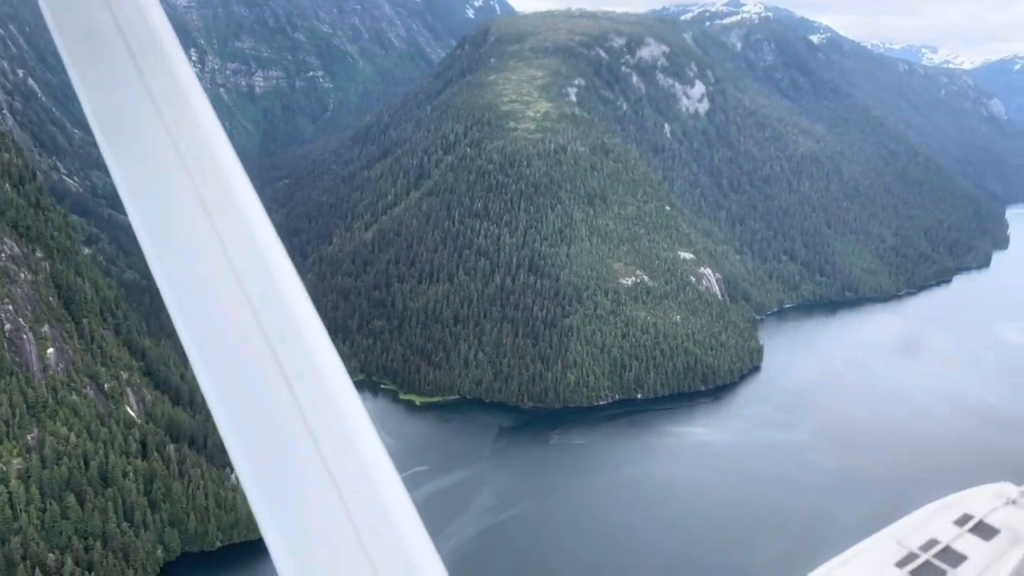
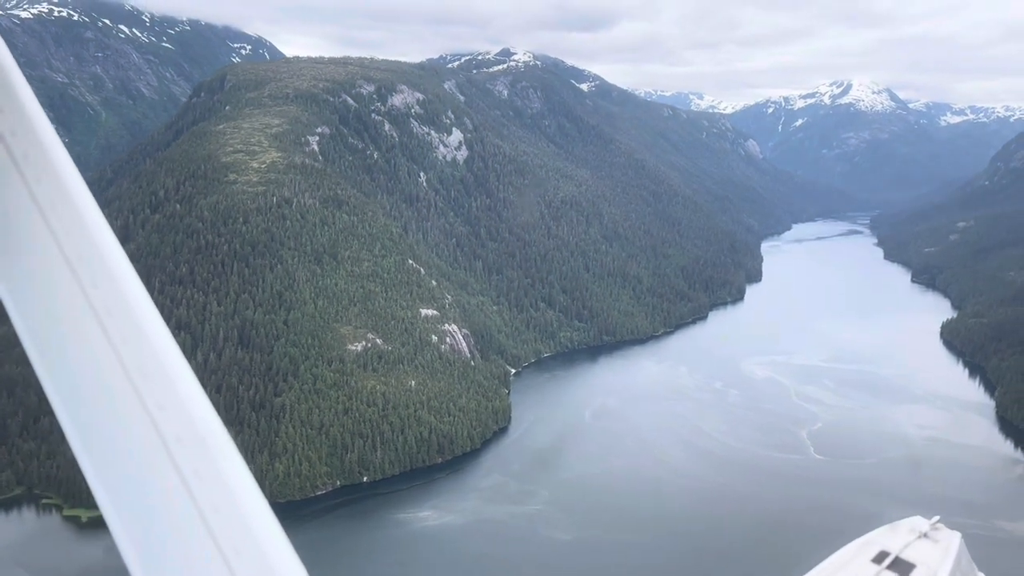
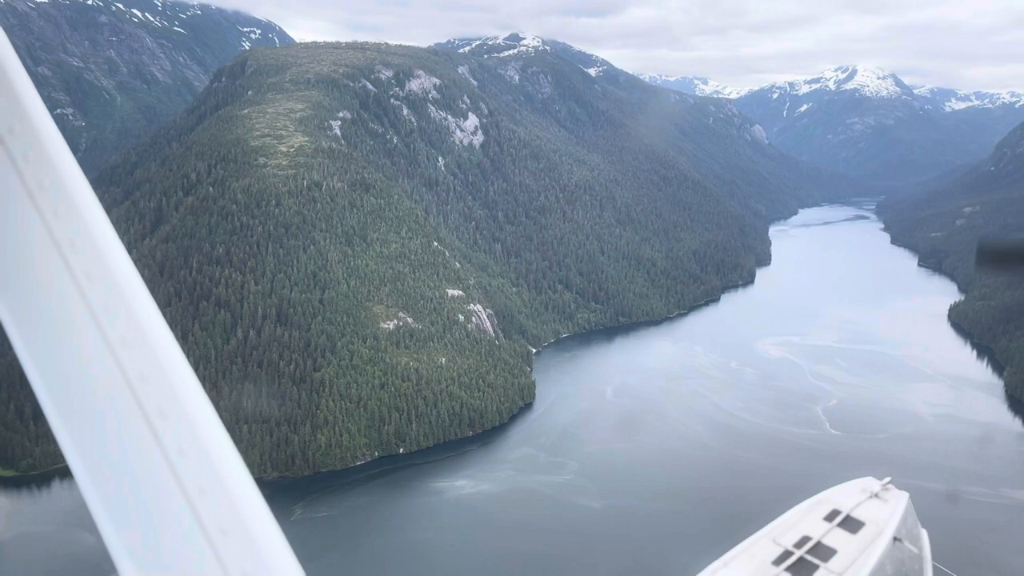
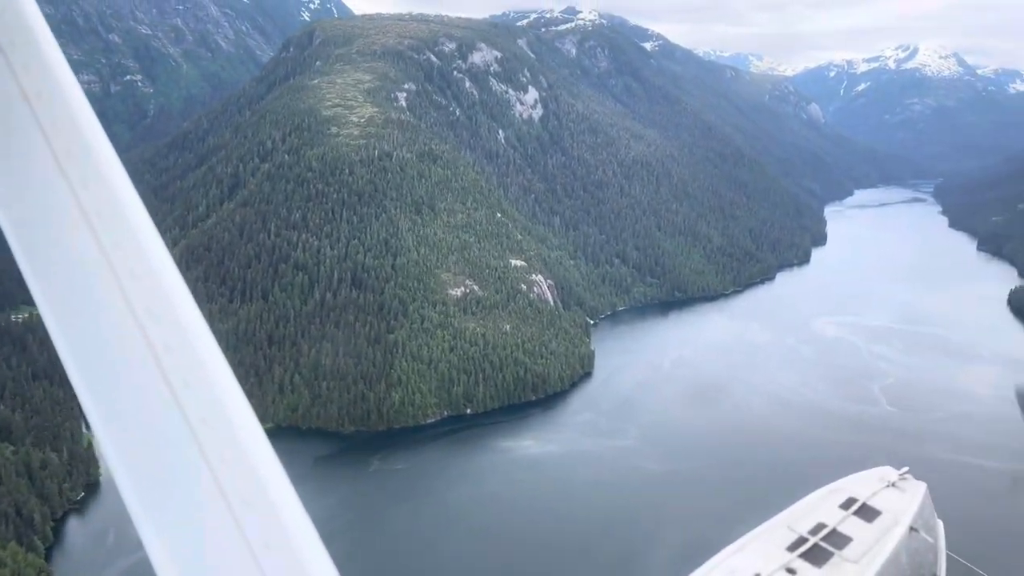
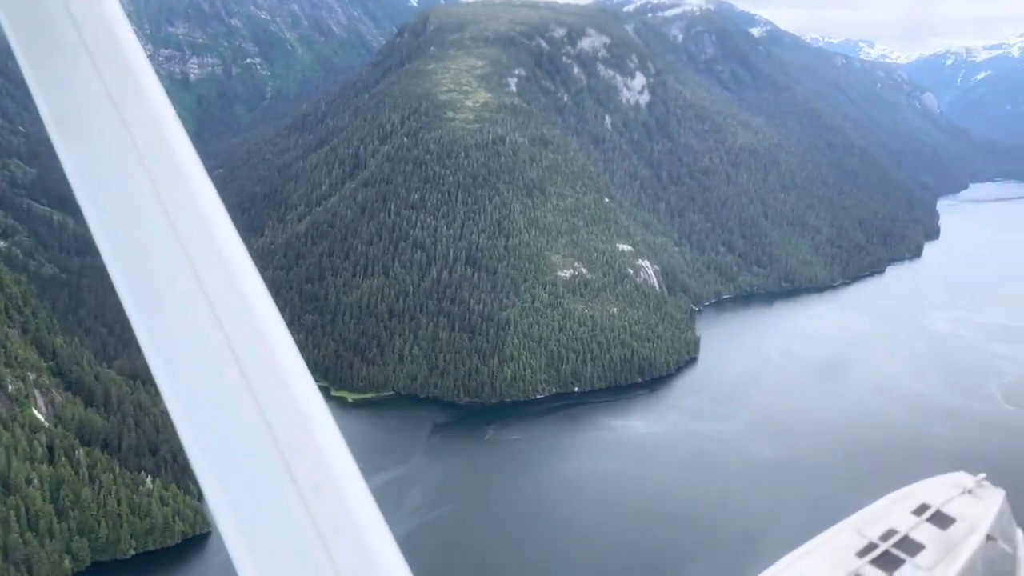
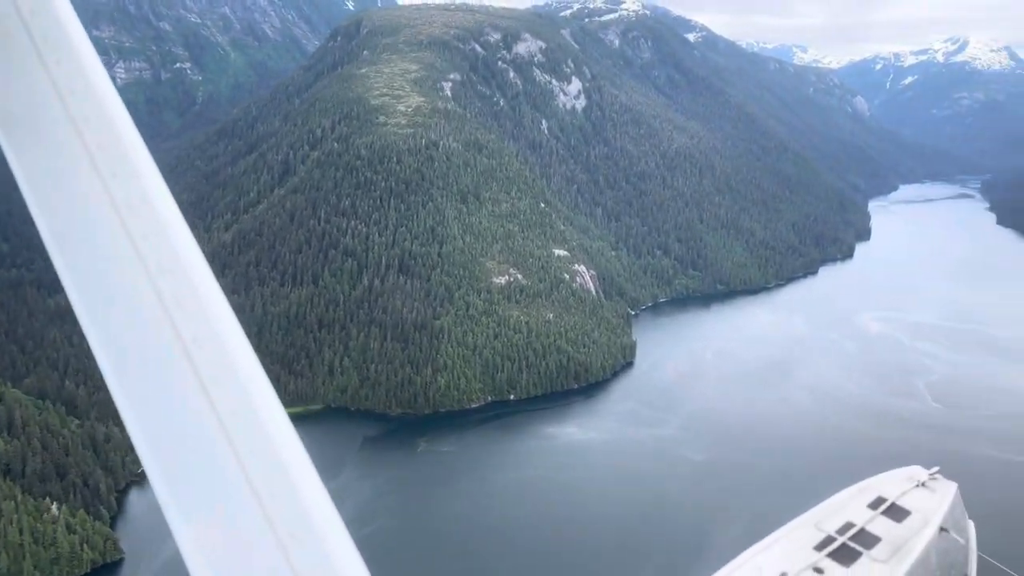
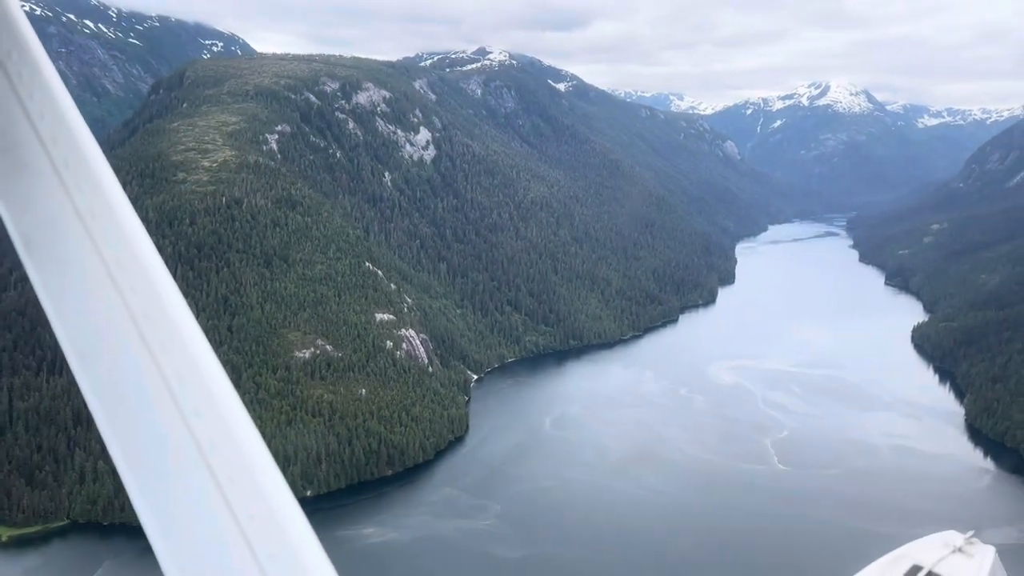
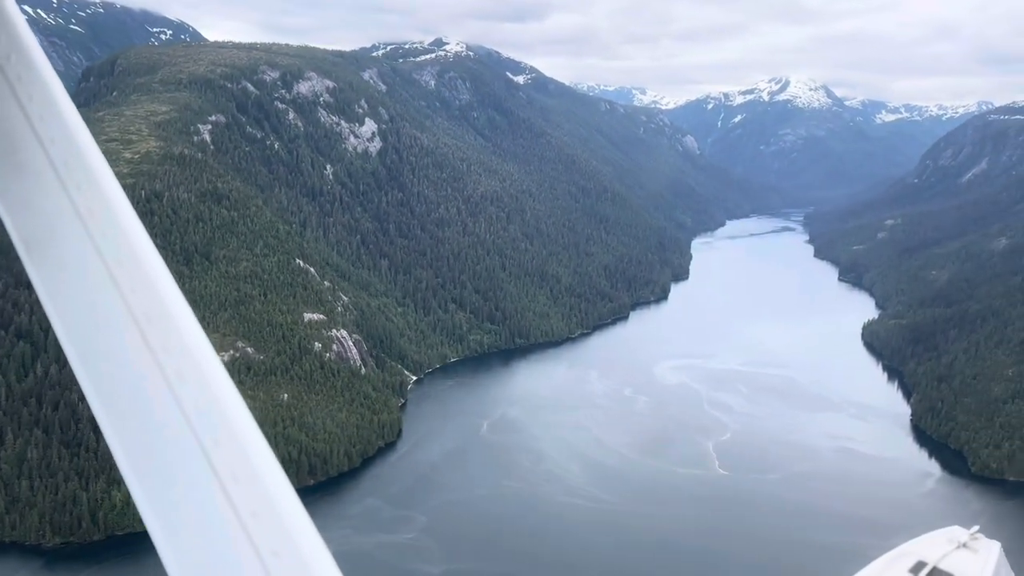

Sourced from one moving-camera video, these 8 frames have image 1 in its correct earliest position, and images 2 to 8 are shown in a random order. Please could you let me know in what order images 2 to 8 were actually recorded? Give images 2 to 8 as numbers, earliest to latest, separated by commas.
5, 6, 4, 3, 2, 7, 8
